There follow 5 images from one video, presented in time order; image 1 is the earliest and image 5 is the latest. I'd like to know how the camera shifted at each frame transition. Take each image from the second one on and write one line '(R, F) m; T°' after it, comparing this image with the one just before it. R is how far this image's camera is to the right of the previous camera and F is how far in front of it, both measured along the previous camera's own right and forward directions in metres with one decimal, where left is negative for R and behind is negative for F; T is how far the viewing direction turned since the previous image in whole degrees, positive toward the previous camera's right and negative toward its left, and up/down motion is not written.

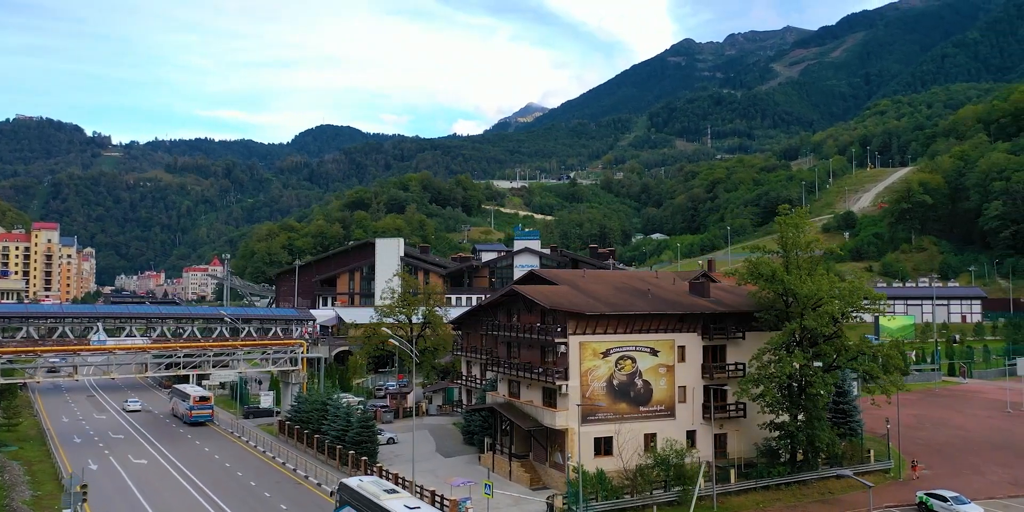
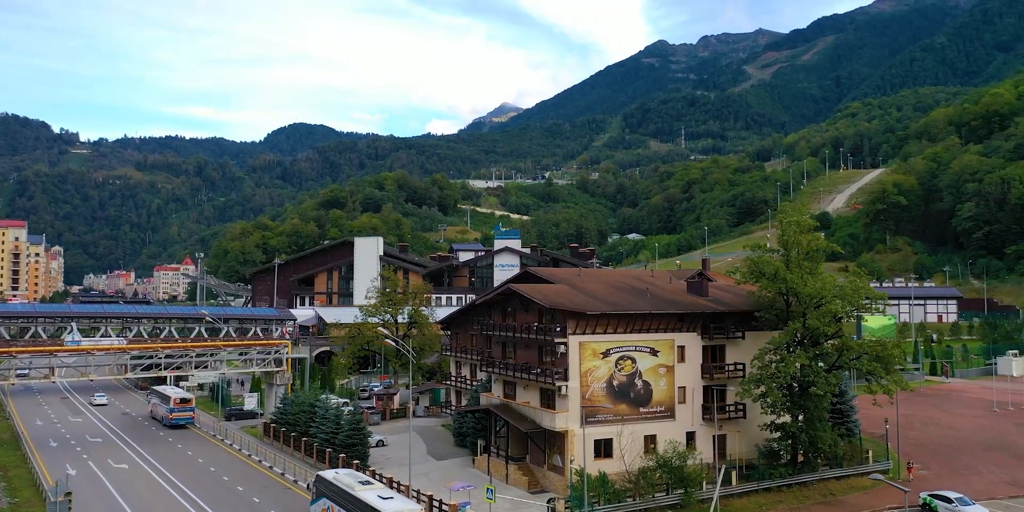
(-1.2, +0.9) m; +2°
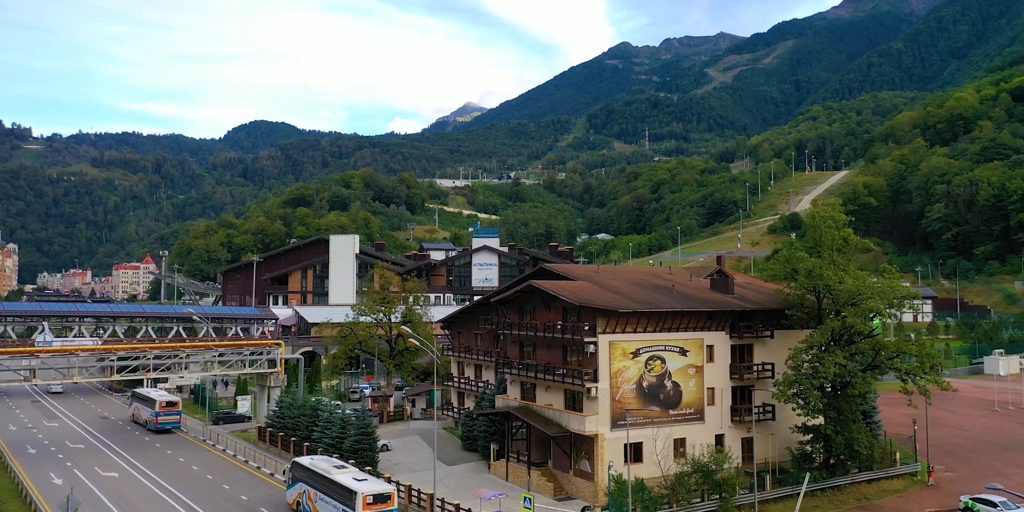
(-2.9, +2.0) m; +3°
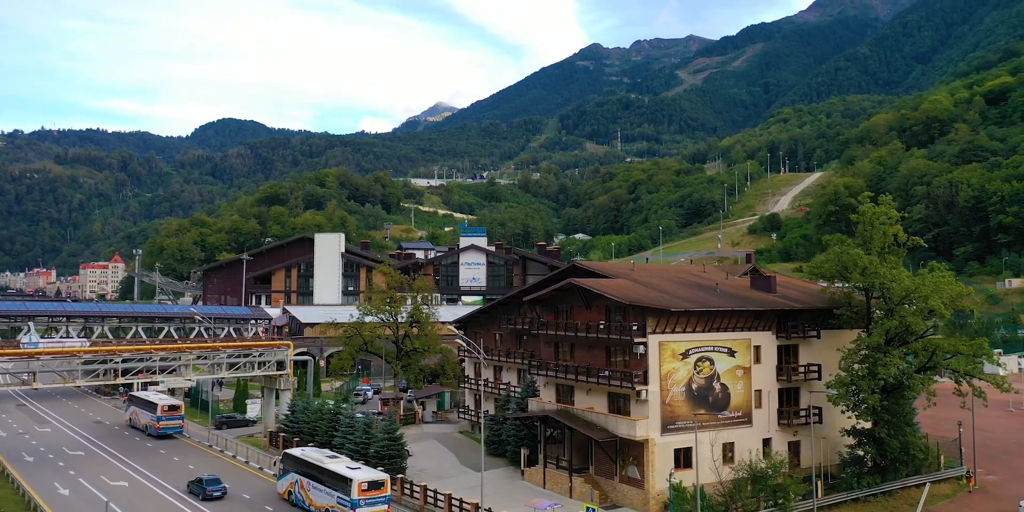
(-3.3, +1.8) m; +2°
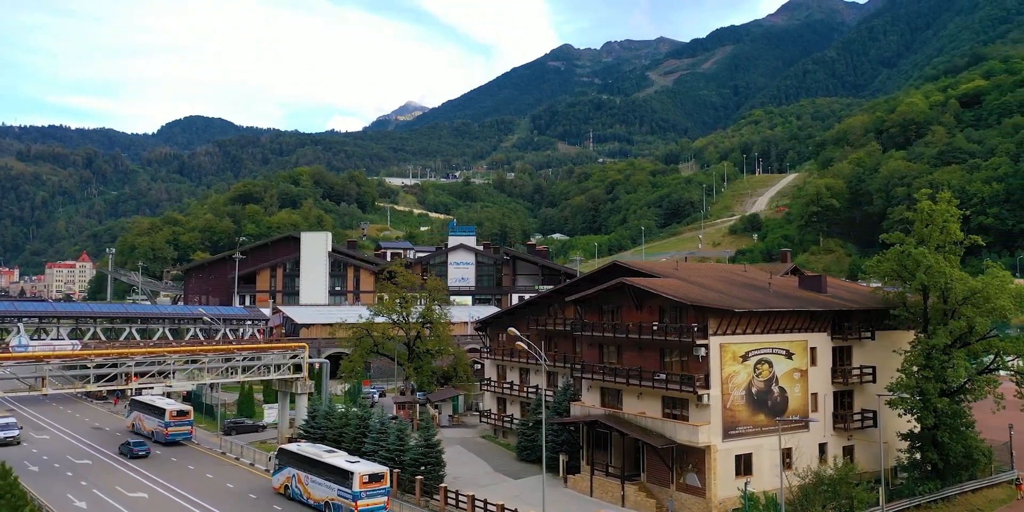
(-3.5, +1.7) m; +2°
